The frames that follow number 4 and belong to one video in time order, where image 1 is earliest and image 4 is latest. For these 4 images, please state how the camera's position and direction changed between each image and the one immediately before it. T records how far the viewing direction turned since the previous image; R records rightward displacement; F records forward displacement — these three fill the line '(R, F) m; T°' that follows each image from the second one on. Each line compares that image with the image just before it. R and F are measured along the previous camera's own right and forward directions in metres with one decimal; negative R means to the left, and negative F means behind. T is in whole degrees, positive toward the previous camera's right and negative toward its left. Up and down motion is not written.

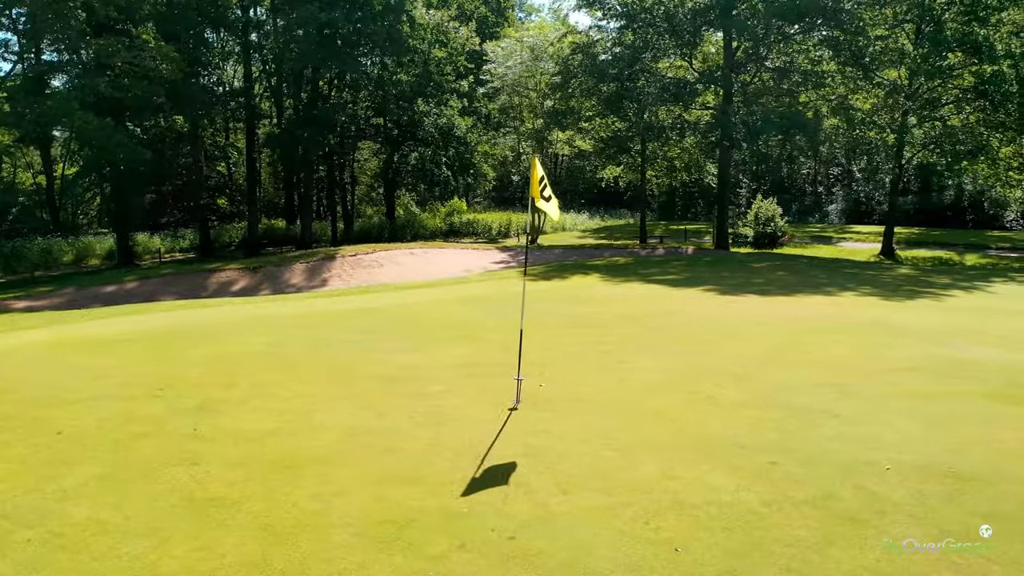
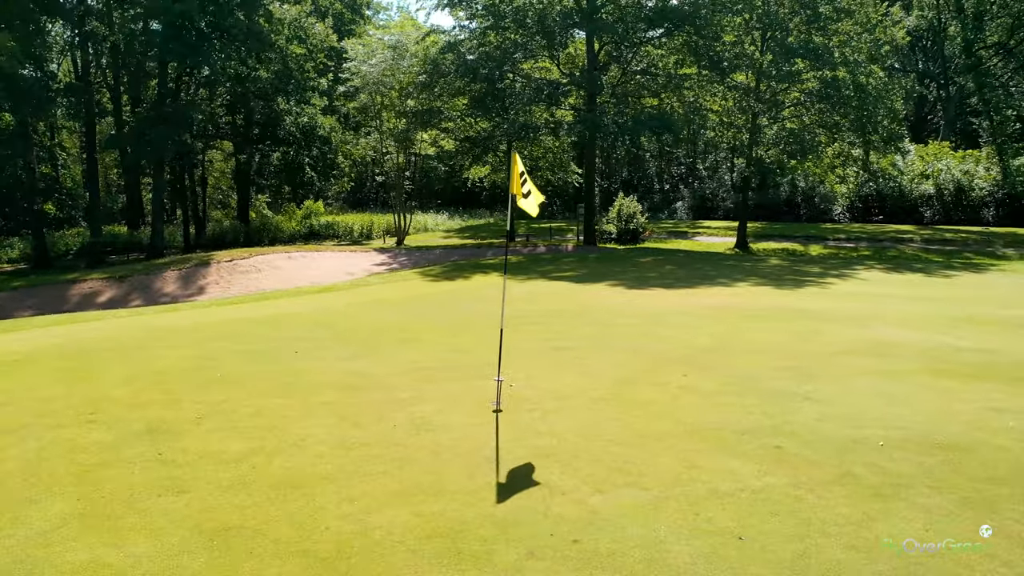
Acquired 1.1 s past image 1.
(-1.2, +0.3) m; +11°
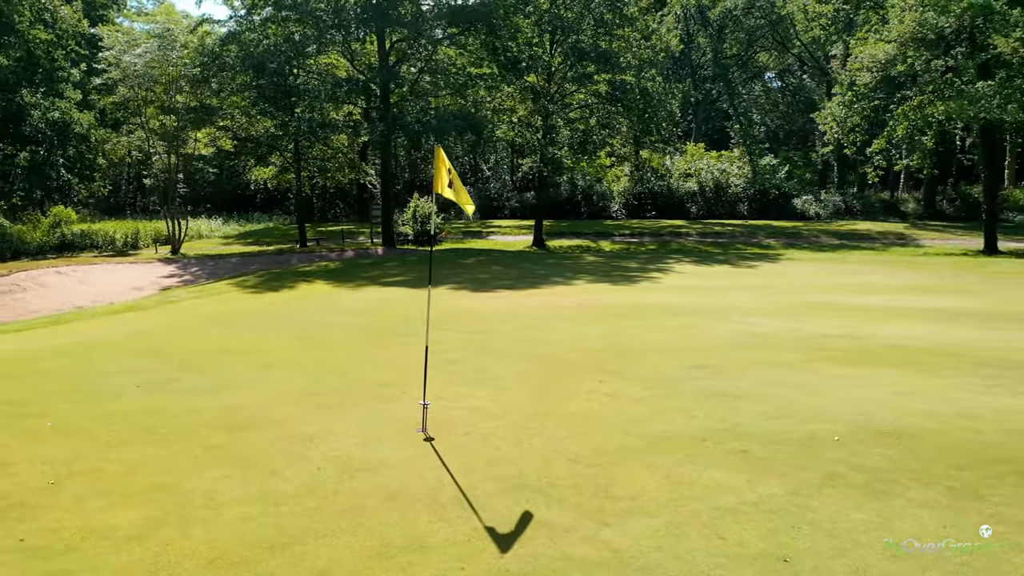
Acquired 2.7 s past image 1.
(-1.2, +0.9) m; +16°
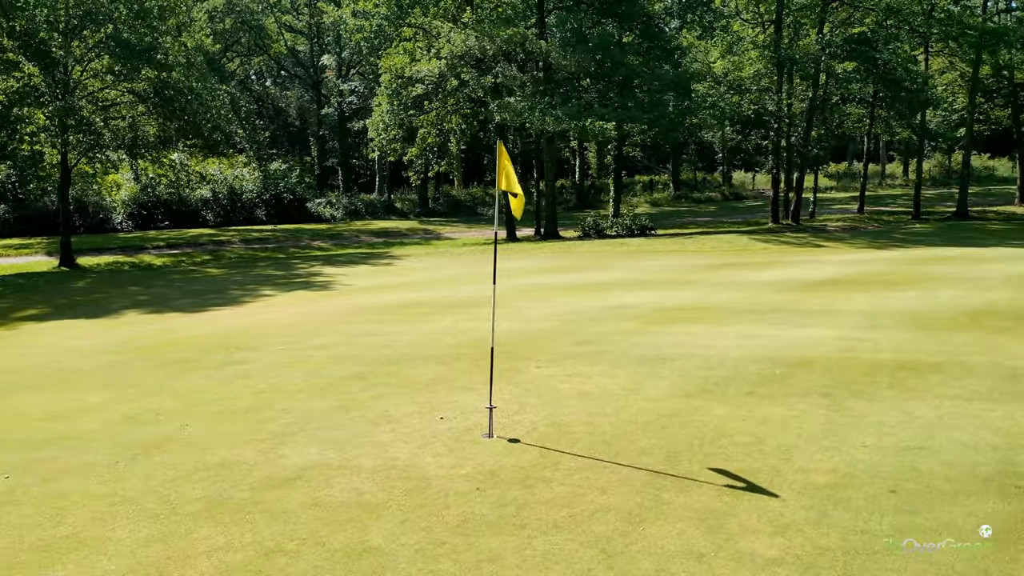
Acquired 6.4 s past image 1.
(-4.5, +1.4) m; +37°
